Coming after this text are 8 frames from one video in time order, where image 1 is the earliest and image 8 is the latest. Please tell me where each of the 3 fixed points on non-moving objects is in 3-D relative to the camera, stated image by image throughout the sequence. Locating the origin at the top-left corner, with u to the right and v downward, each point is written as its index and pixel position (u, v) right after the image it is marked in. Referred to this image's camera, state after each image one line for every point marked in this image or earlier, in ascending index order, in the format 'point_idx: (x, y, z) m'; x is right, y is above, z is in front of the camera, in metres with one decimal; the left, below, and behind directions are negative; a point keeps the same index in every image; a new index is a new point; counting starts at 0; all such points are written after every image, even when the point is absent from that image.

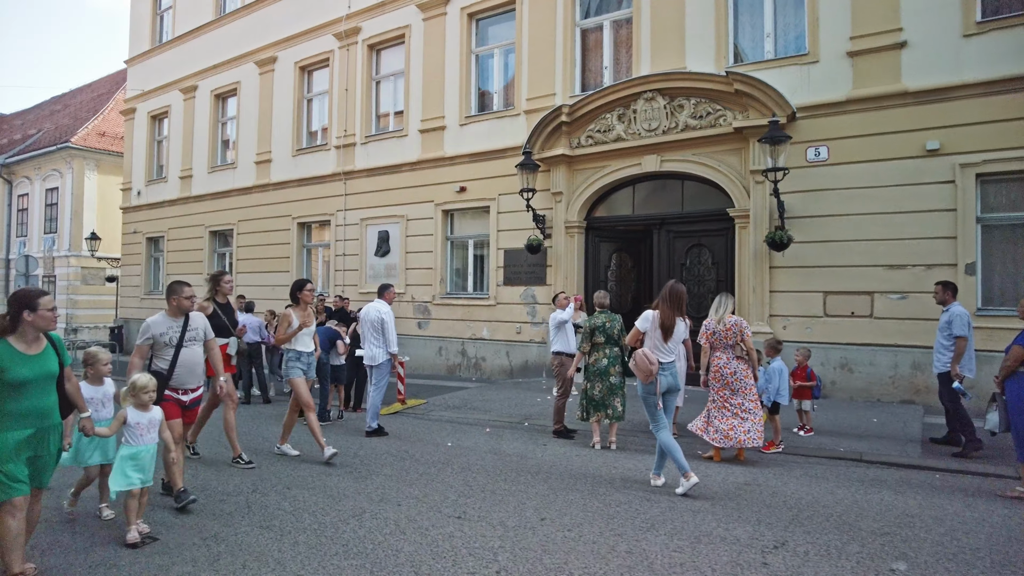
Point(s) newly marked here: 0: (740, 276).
0: (+3.9, +0.2, +11.3) m
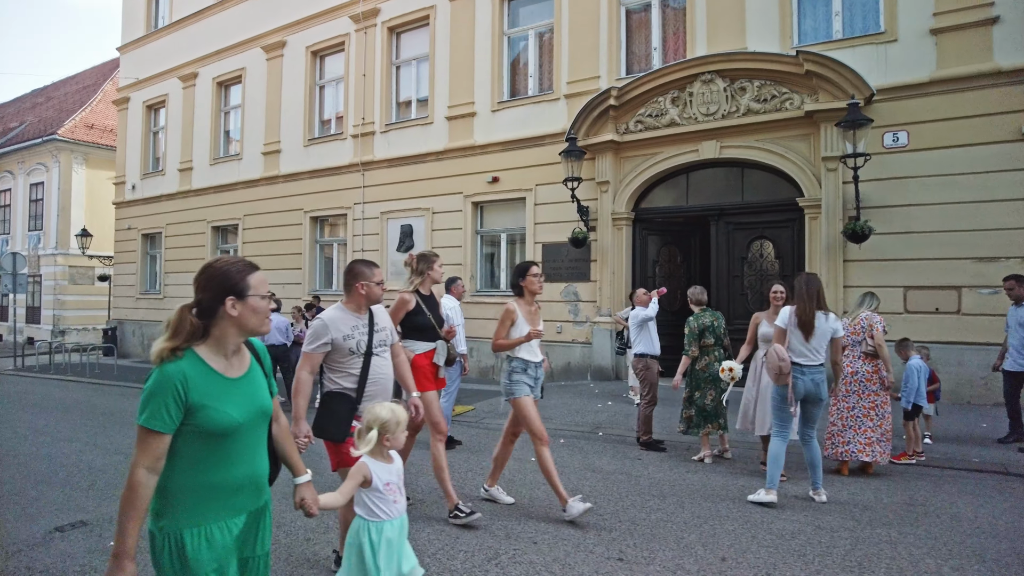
0: (+4.7, +0.3, +10.5) m
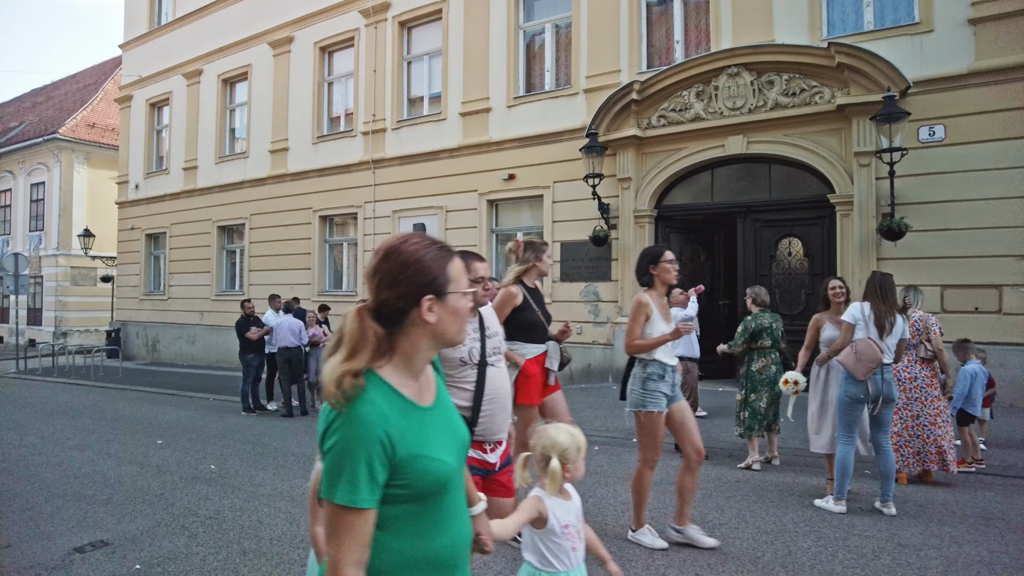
0: (+5.1, +0.3, +10.2) m
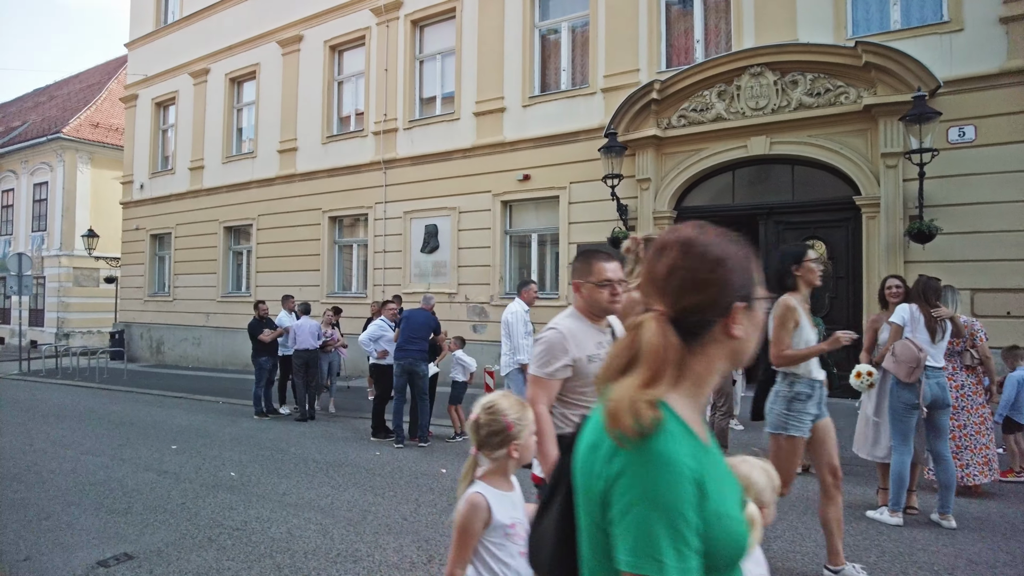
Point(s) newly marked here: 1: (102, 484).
0: (+5.4, +0.2, +10.0) m
1: (-3.6, -1.7, +5.9) m
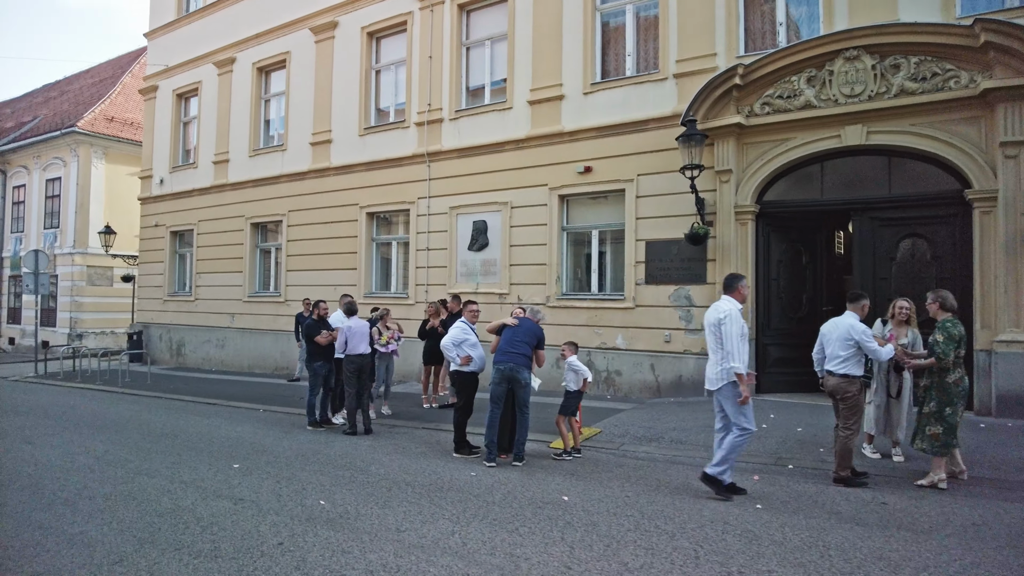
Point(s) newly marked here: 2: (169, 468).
0: (+6.4, +0.2, +9.1) m
1: (-2.5, -1.7, +5.0) m
2: (-3.3, -1.8, +6.5) m
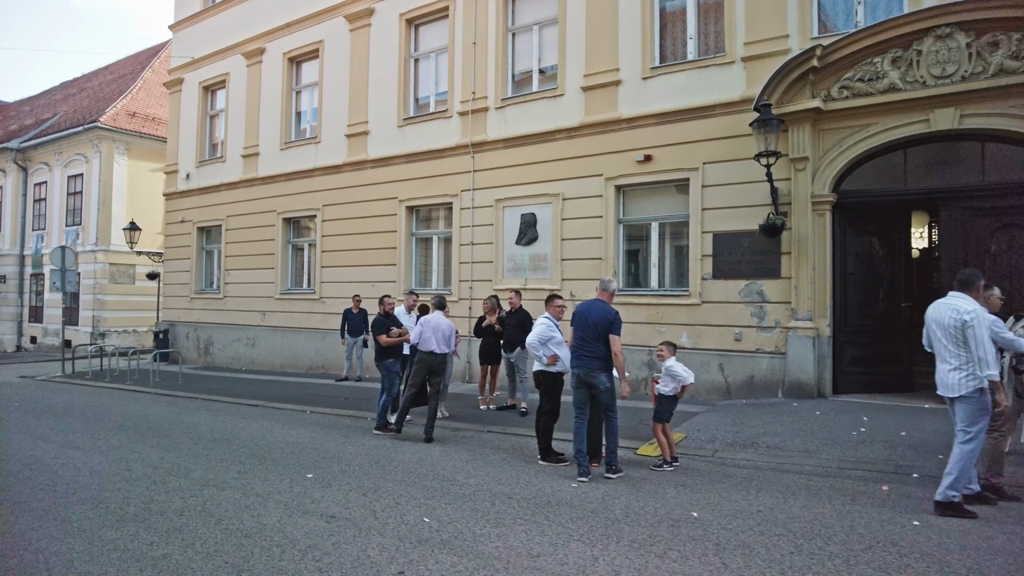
0: (+7.4, +0.3, +8.4) m
1: (-1.7, -1.6, +4.4) m
2: (-2.4, -1.7, +5.9) m
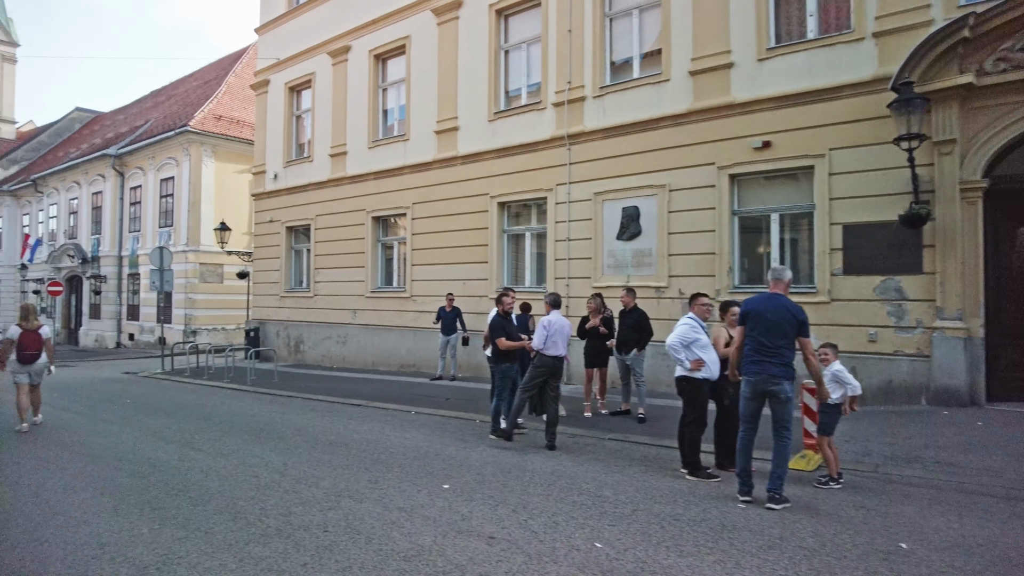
0: (+8.8, +0.3, +7.2) m
1: (-0.5, -1.6, +4.0) m
2: (-1.2, -1.7, +5.6) m
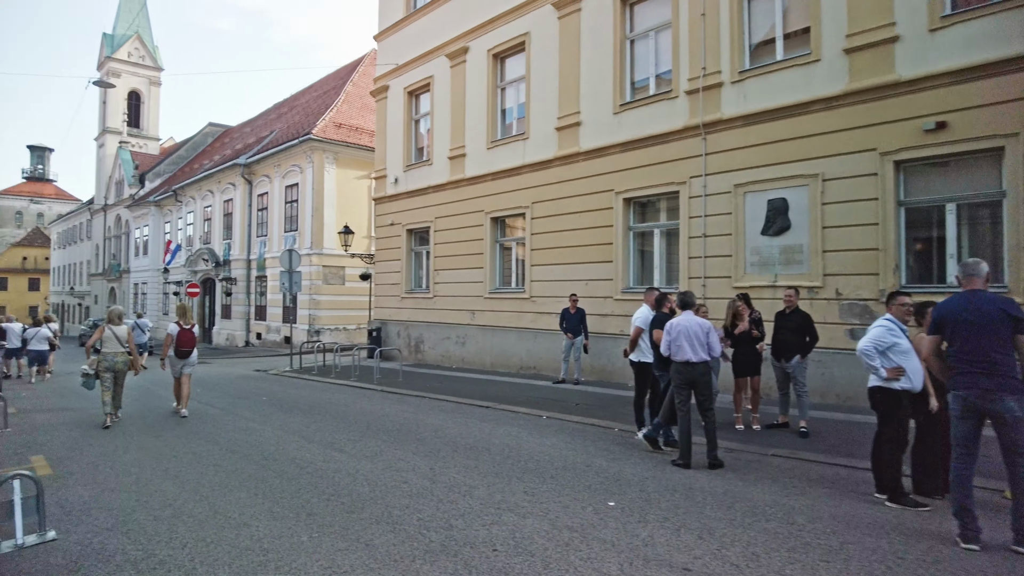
0: (+10.2, +0.4, +5.3) m
1: (+0.5, -1.6, +3.5) m
2: (+0.1, -1.7, +5.2) m
